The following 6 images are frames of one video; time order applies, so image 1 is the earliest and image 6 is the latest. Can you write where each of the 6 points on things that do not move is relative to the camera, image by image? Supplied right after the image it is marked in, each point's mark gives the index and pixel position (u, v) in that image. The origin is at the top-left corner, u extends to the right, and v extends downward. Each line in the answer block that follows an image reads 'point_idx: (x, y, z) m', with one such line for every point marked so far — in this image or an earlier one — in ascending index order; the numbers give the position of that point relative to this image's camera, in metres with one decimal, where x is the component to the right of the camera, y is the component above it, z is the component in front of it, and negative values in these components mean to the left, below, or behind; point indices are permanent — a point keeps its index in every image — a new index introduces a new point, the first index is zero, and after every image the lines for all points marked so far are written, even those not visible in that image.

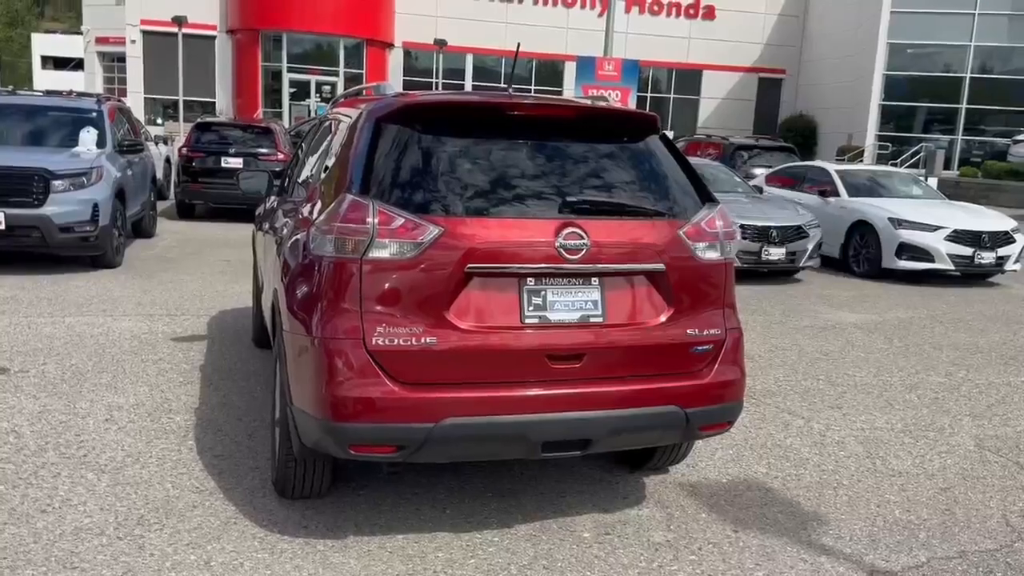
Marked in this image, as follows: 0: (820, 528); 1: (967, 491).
0: (+1.4, -1.1, +4.1) m
1: (+2.4, -1.1, +4.6) m
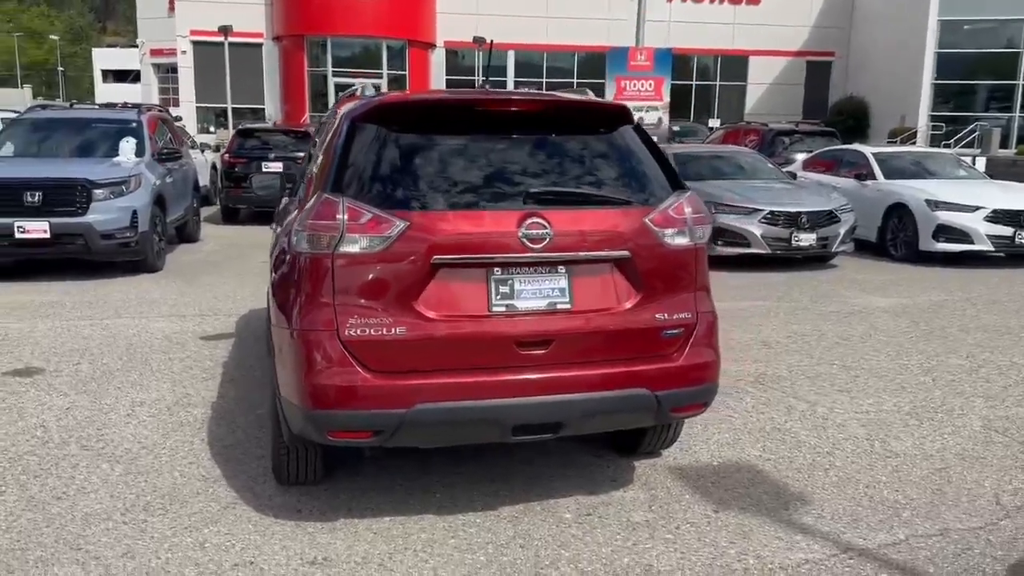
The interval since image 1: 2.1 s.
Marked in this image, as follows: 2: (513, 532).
0: (+1.4, -1.0, +4.1) m
1: (+2.4, -1.0, +4.6) m
2: (0.0, -1.1, +3.8) m
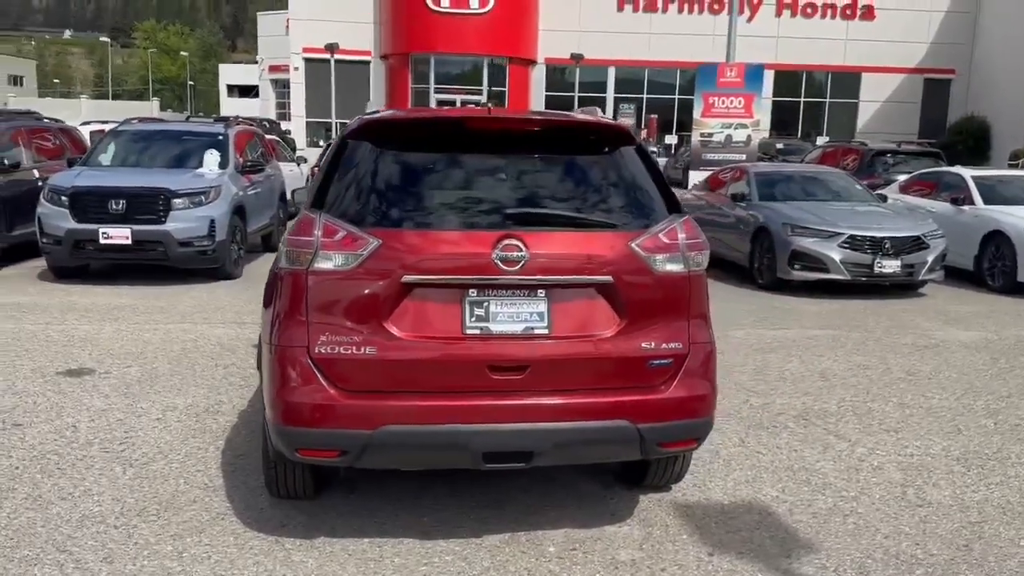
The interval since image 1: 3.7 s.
0: (+1.3, -1.2, +3.8) m
1: (+2.3, -1.2, +4.2) m
2: (-0.1, -1.2, +3.7) m
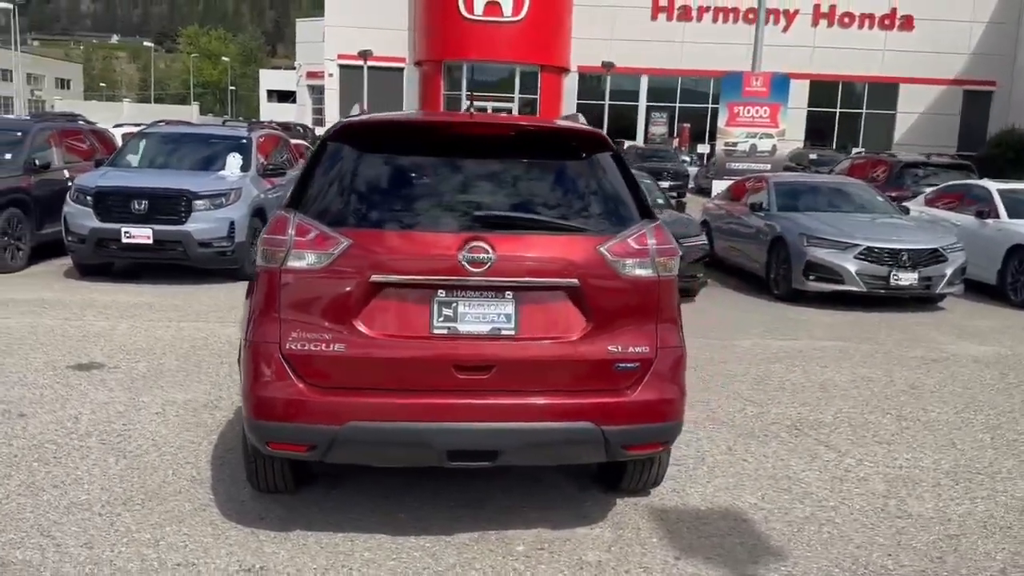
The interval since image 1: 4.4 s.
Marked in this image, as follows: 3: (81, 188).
0: (+1.2, -1.2, +3.8) m
1: (+2.2, -1.2, +4.1) m
2: (-0.2, -1.2, +3.7) m
3: (-5.6, +1.3, +11.3) m
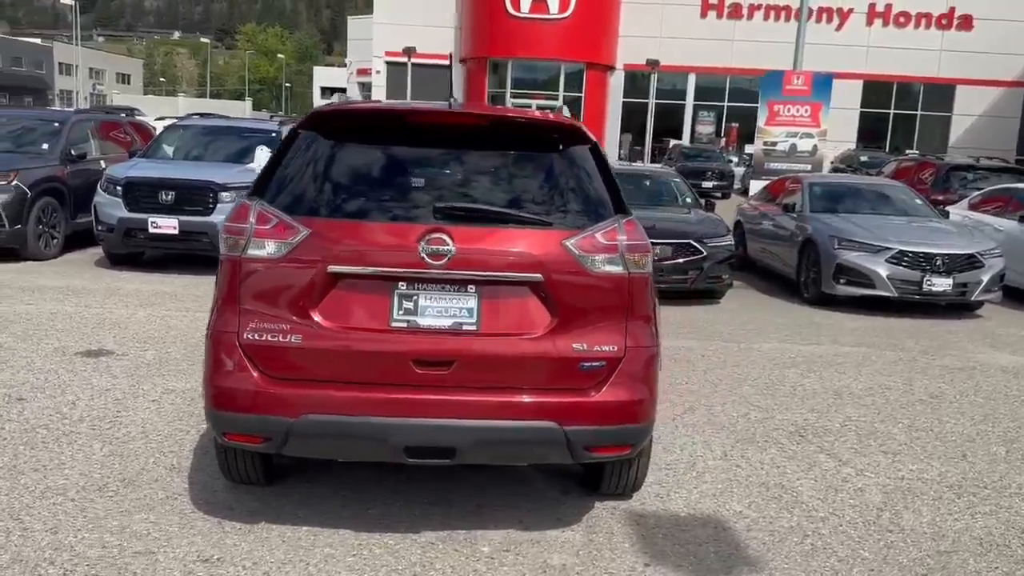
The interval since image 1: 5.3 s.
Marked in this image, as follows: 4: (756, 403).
0: (+1.0, -1.2, +3.7) m
1: (+2.1, -1.2, +3.9) m
2: (-0.4, -1.1, +3.7) m
3: (-5.3, +1.4, +11.5) m
4: (+1.8, -0.9, +6.5) m
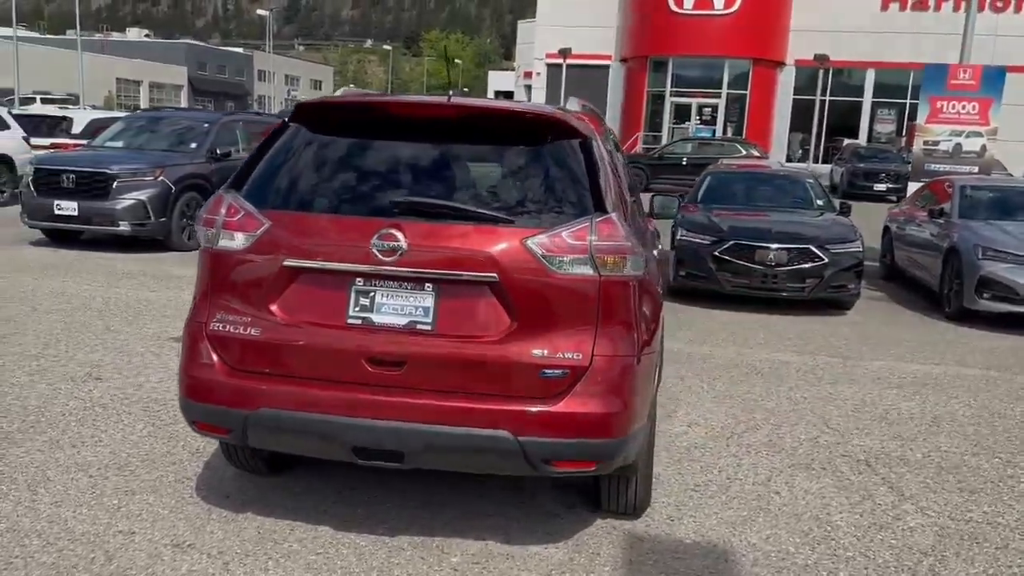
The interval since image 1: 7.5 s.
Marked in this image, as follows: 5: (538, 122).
0: (+0.8, -1.2, +3.3) m
1: (+1.9, -1.3, +3.4) m
2: (-0.6, -1.1, +3.6) m
3: (-3.8, +1.6, +12.2) m
4: (+2.2, -0.9, +5.9) m
5: (+0.1, +0.7, +3.6) m
